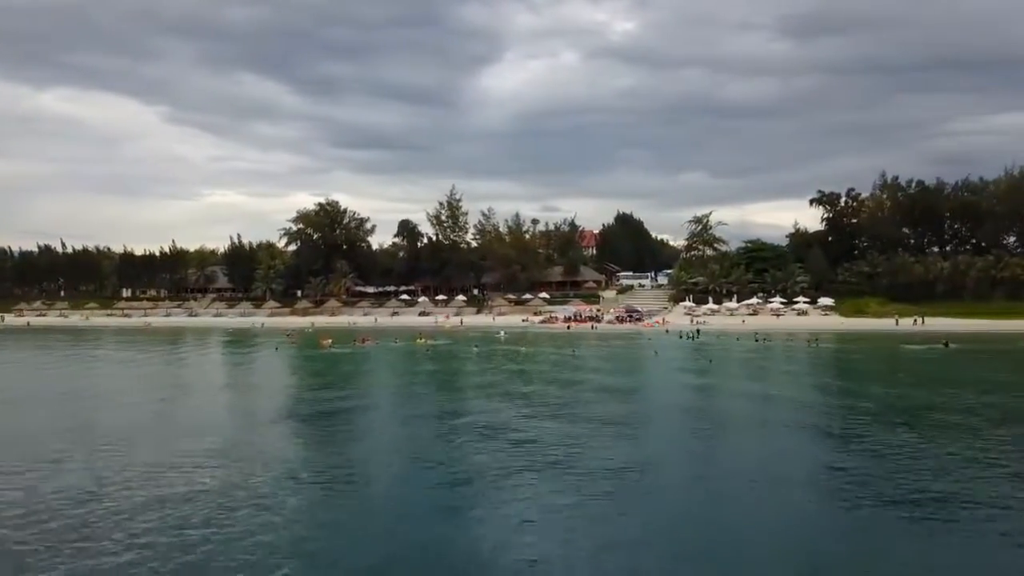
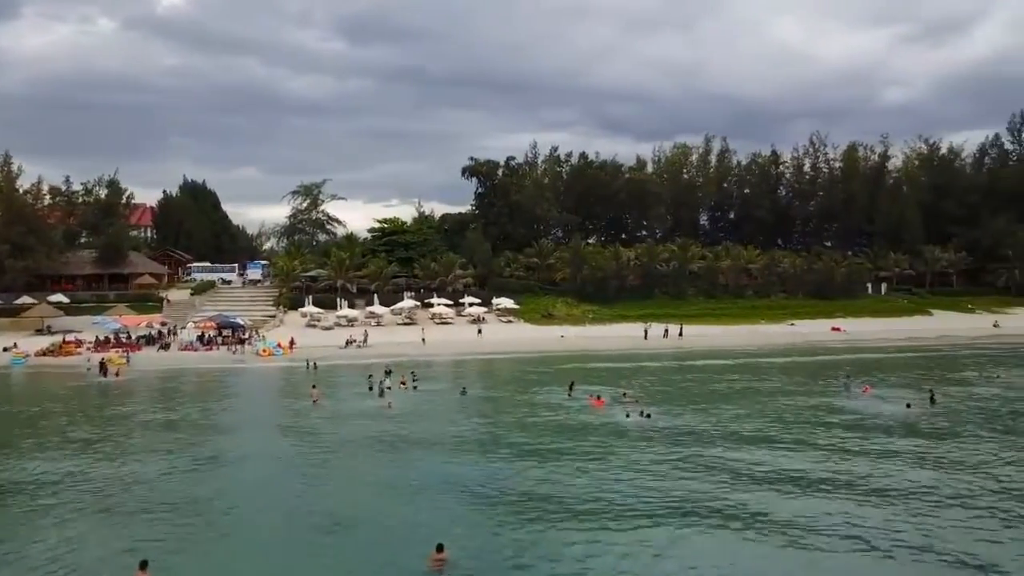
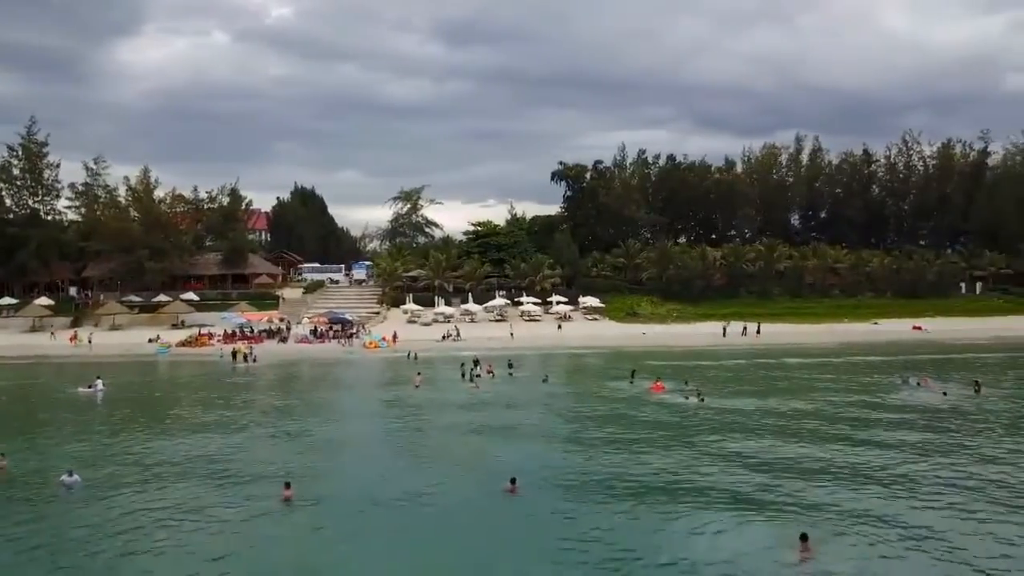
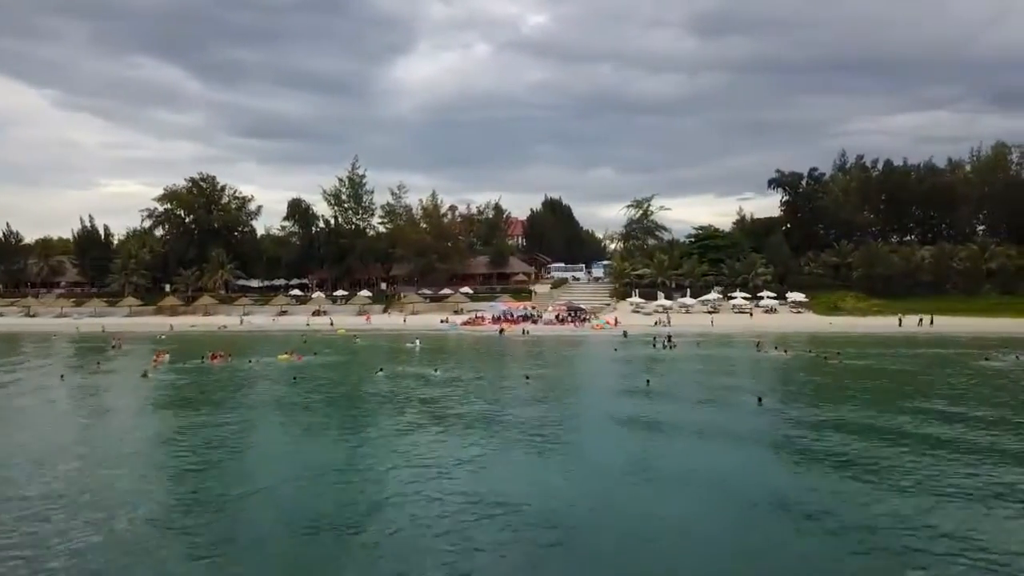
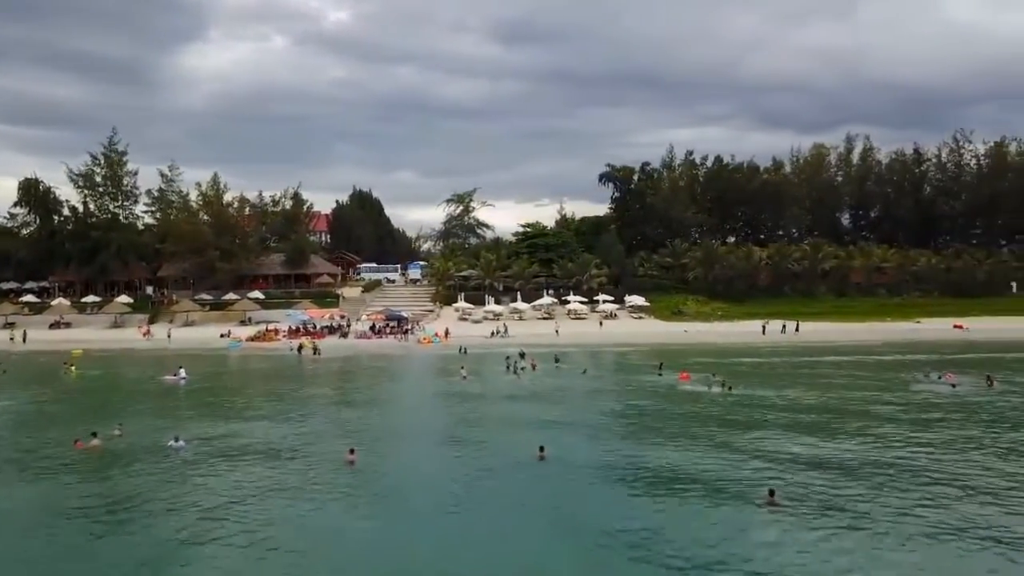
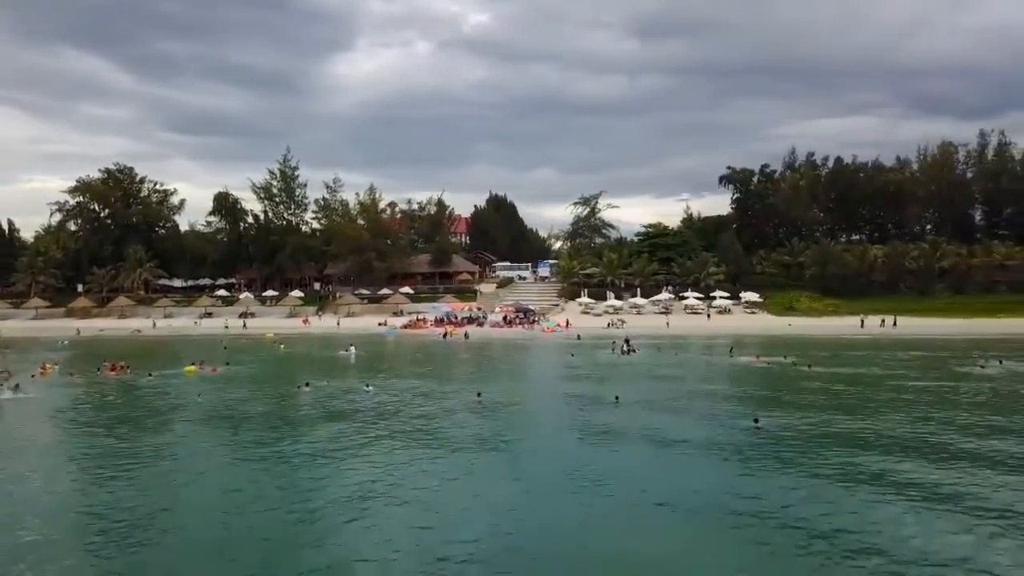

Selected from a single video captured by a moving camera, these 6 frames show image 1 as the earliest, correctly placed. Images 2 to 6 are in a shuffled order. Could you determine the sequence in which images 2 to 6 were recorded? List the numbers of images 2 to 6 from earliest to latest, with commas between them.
4, 6, 5, 3, 2
